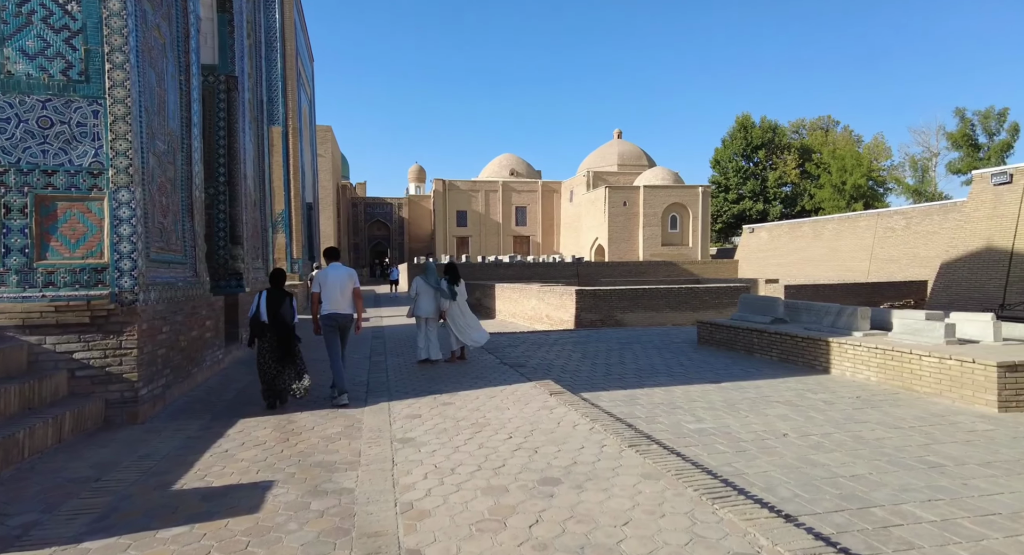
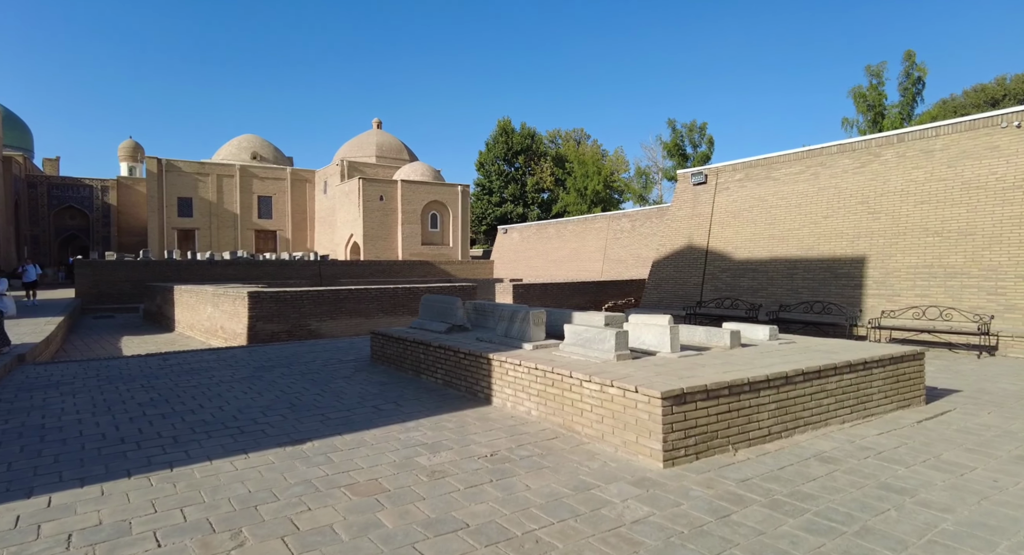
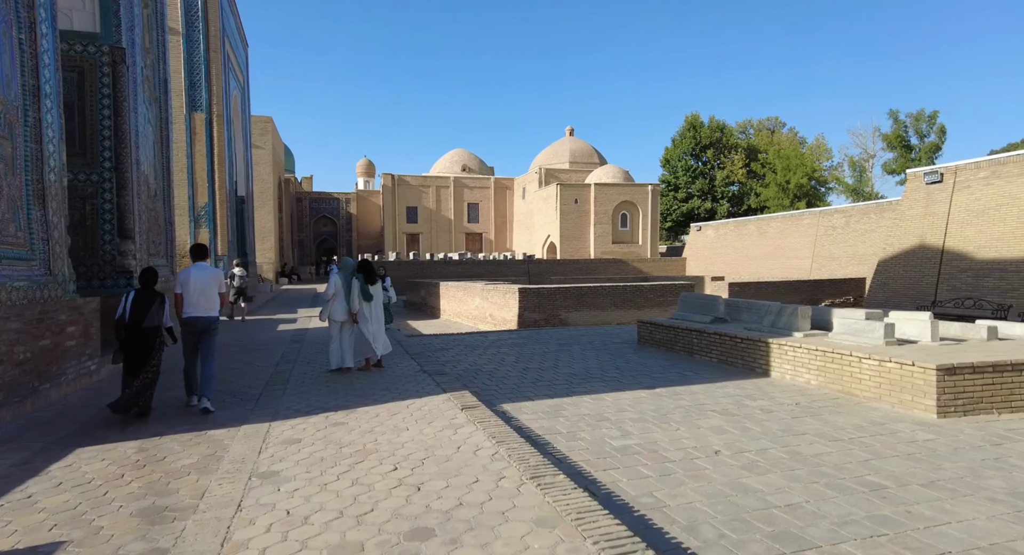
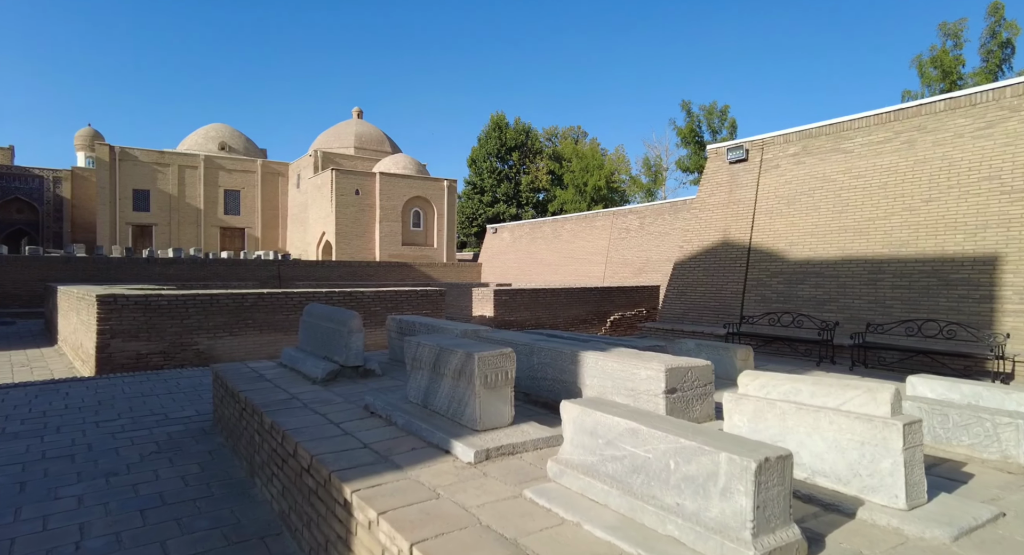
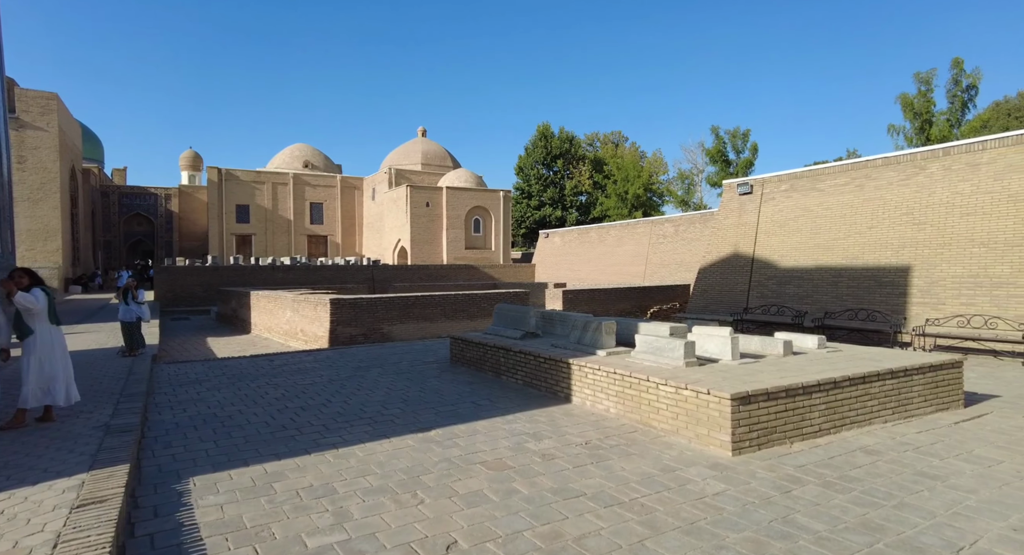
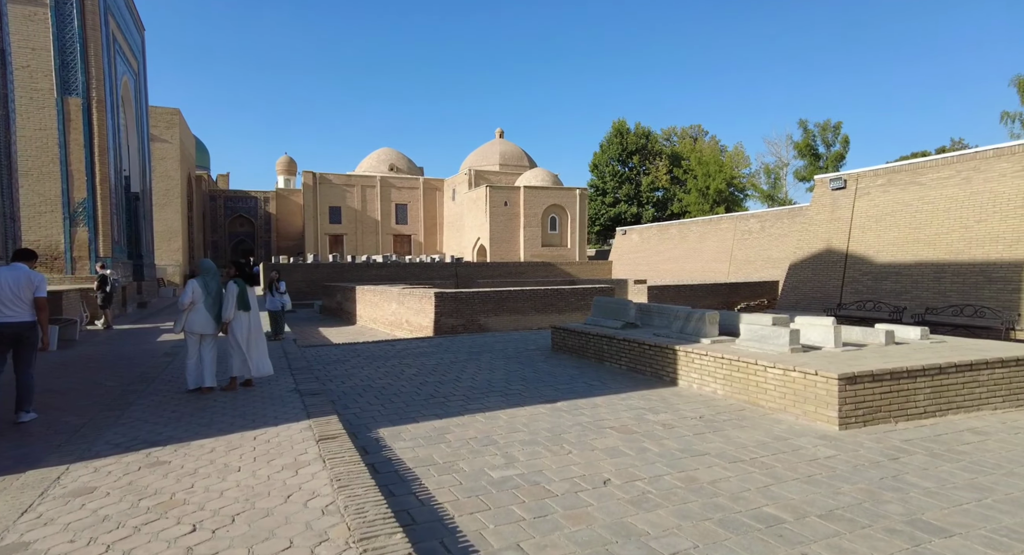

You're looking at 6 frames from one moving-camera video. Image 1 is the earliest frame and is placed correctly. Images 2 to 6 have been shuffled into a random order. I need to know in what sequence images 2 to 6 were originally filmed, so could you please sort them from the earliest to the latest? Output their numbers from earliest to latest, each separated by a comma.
3, 6, 5, 2, 4
